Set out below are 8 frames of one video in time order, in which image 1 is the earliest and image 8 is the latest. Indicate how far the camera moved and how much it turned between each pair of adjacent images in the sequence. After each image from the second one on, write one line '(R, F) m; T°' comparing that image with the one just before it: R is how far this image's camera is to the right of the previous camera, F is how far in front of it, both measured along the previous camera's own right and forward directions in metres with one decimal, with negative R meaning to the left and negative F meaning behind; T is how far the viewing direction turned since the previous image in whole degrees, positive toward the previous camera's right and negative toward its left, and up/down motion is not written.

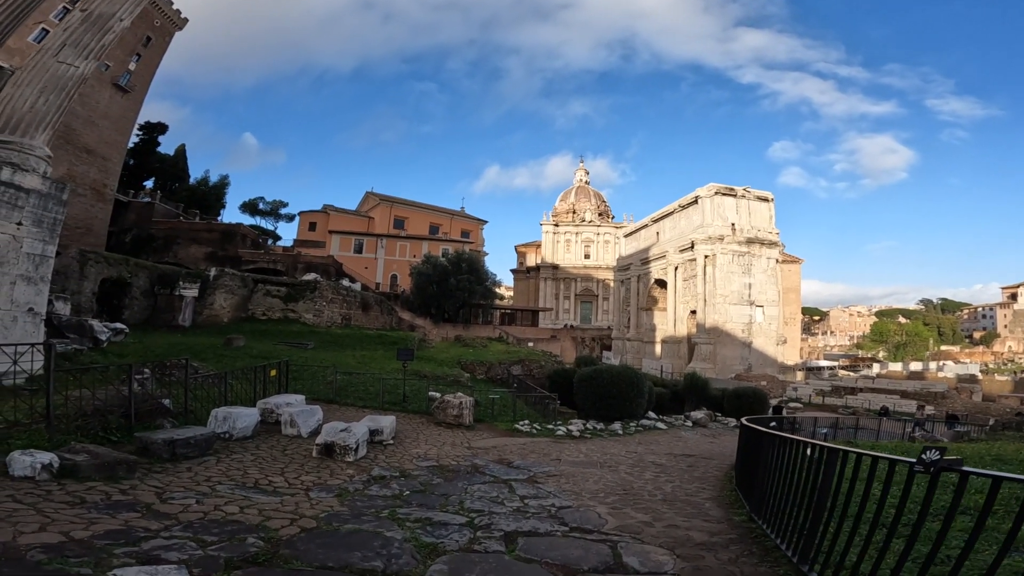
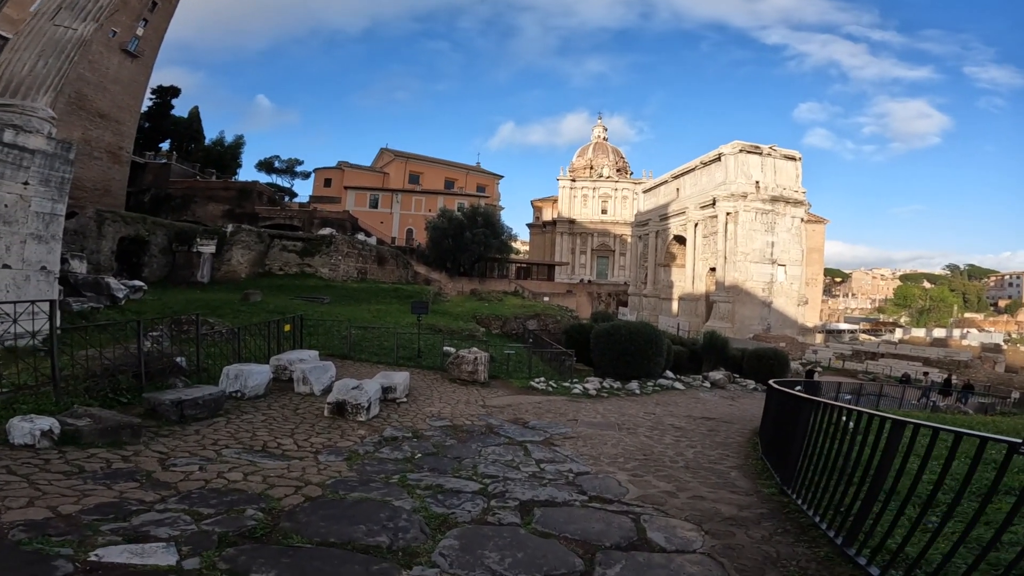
(0.0, +0.4) m; -2°
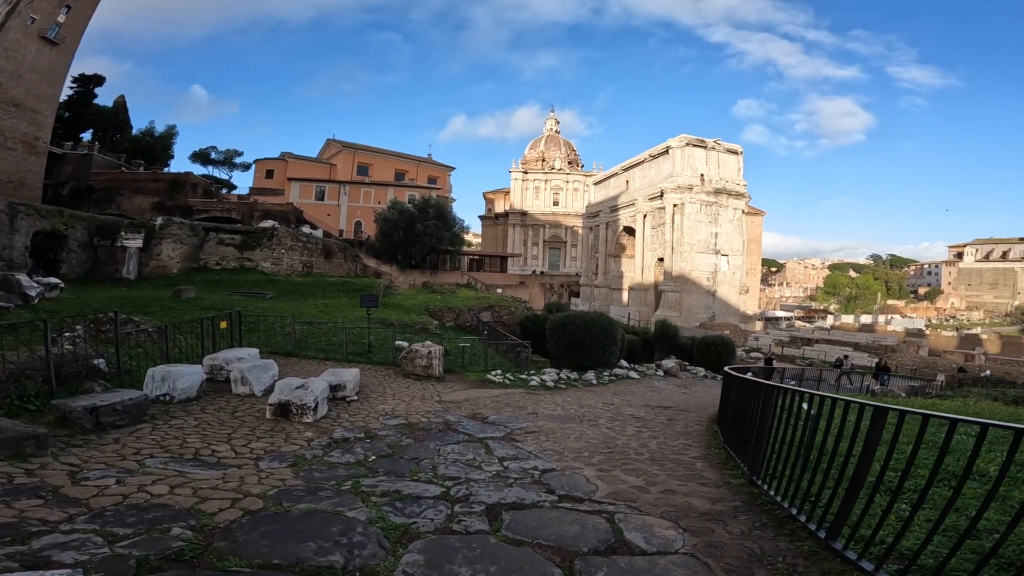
(-0.1, +0.3) m; +5°
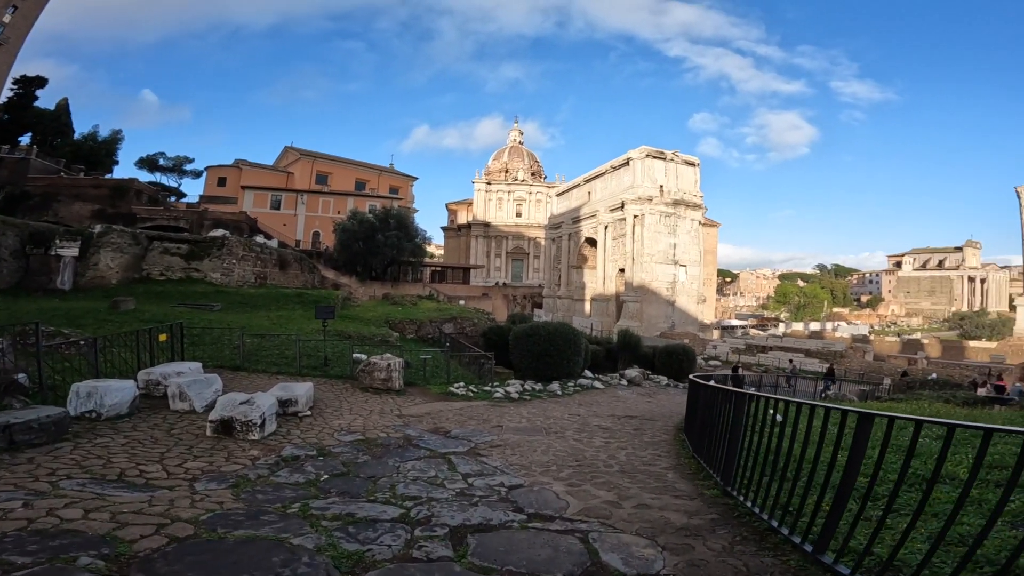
(0.0, +0.3) m; +4°
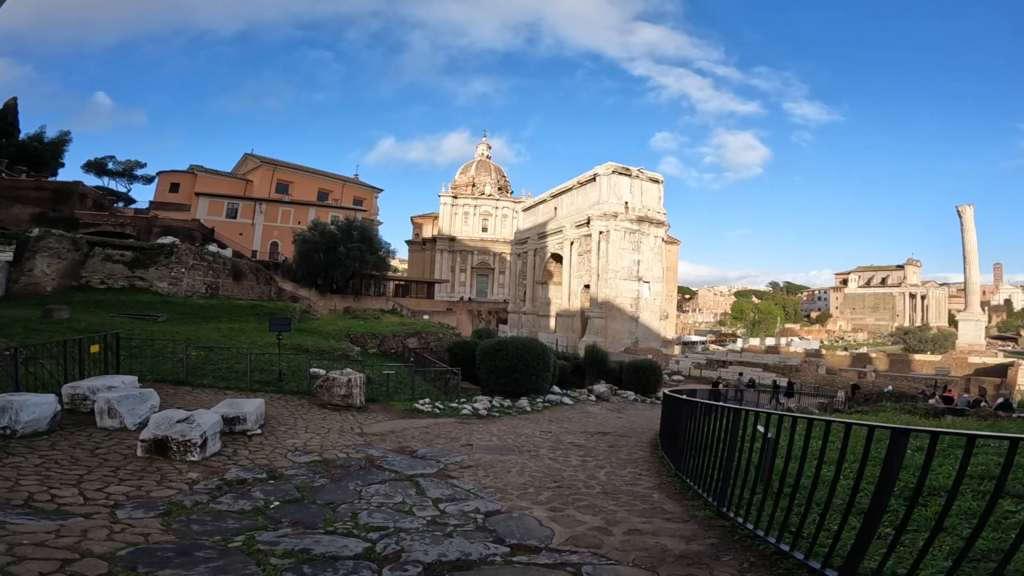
(-0.1, +0.4) m; +4°
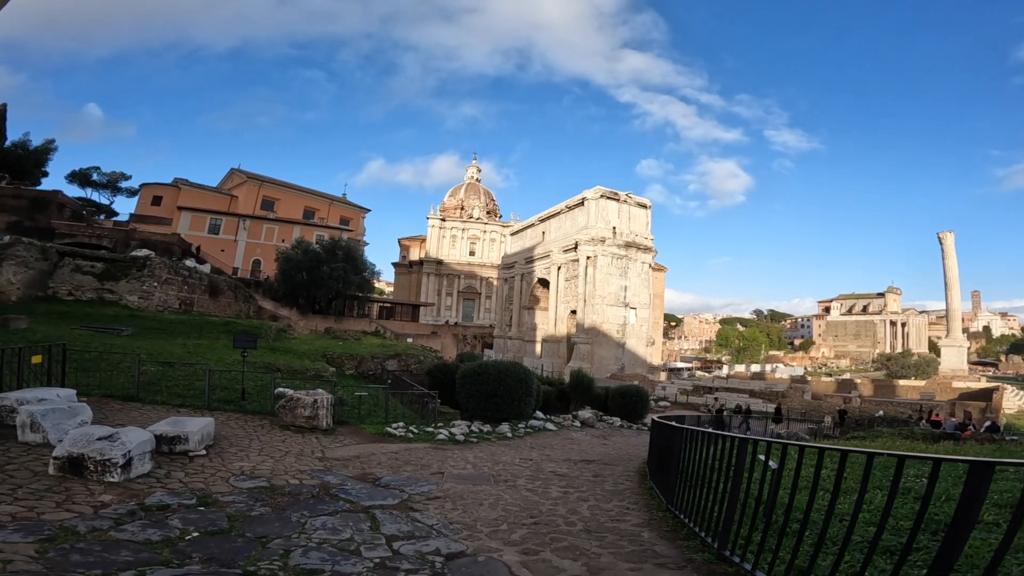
(+0.1, +0.6) m; +1°
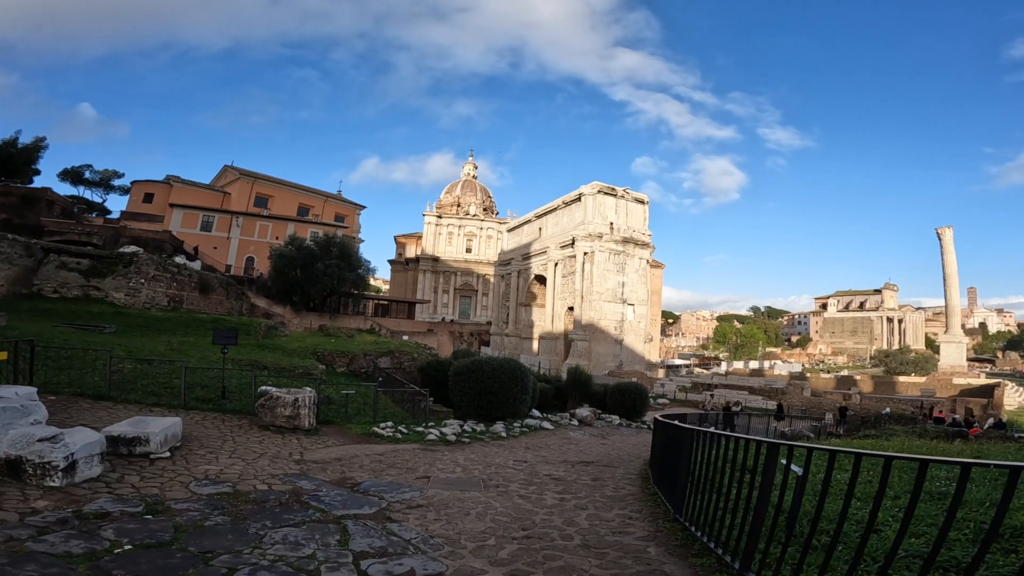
(+0.1, +0.5) m; 0°
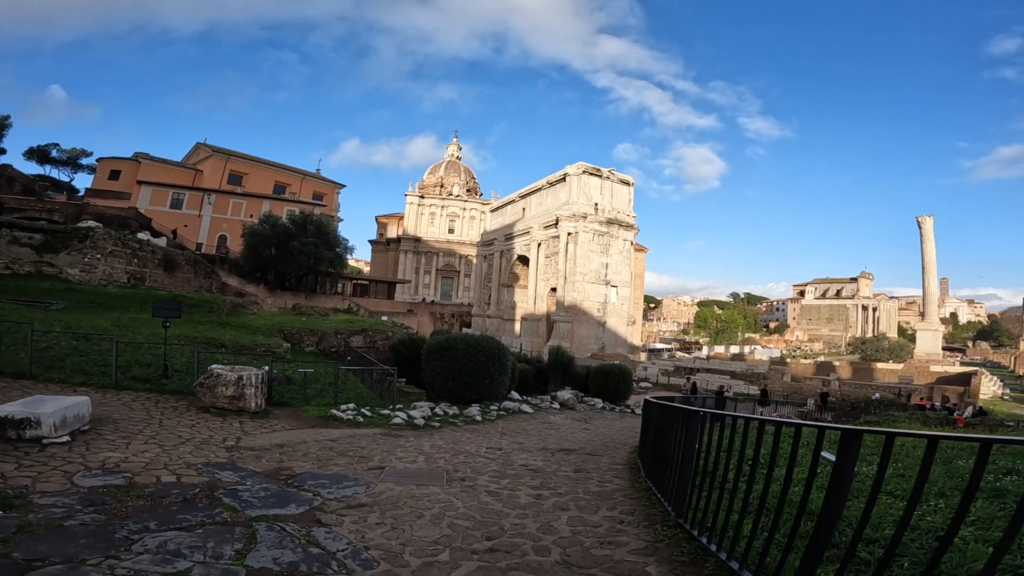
(+0.1, +1.0) m; +2°
